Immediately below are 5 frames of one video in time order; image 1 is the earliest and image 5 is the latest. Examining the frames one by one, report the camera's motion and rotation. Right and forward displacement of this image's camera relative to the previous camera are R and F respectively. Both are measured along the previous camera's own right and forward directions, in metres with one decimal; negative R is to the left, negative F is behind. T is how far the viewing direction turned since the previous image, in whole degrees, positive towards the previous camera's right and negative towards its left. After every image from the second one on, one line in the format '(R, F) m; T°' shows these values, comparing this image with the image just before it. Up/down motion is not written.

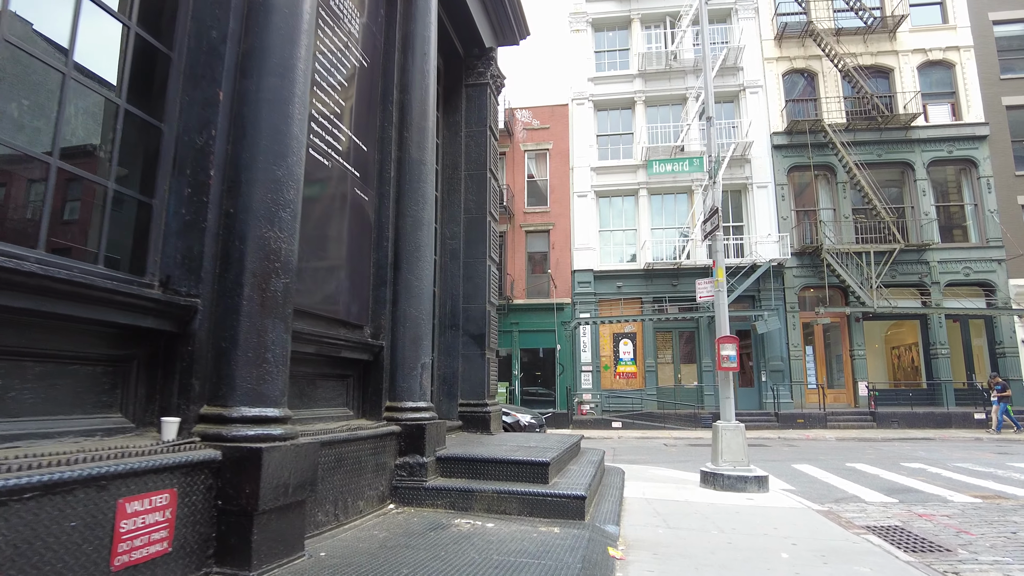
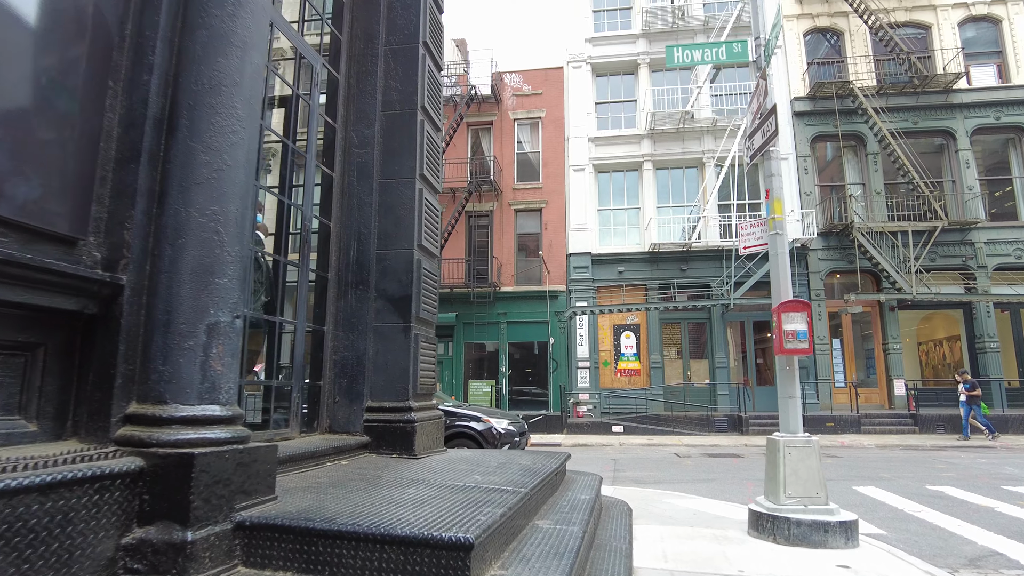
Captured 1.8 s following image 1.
(+0.4, +2.5) m; 0°
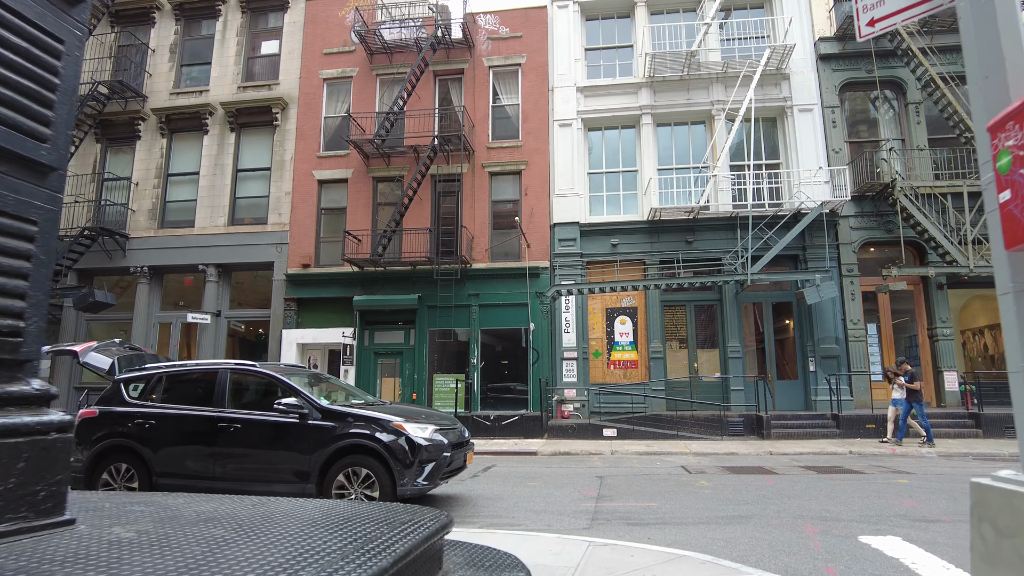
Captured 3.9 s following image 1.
(+0.6, +3.0) m; 0°
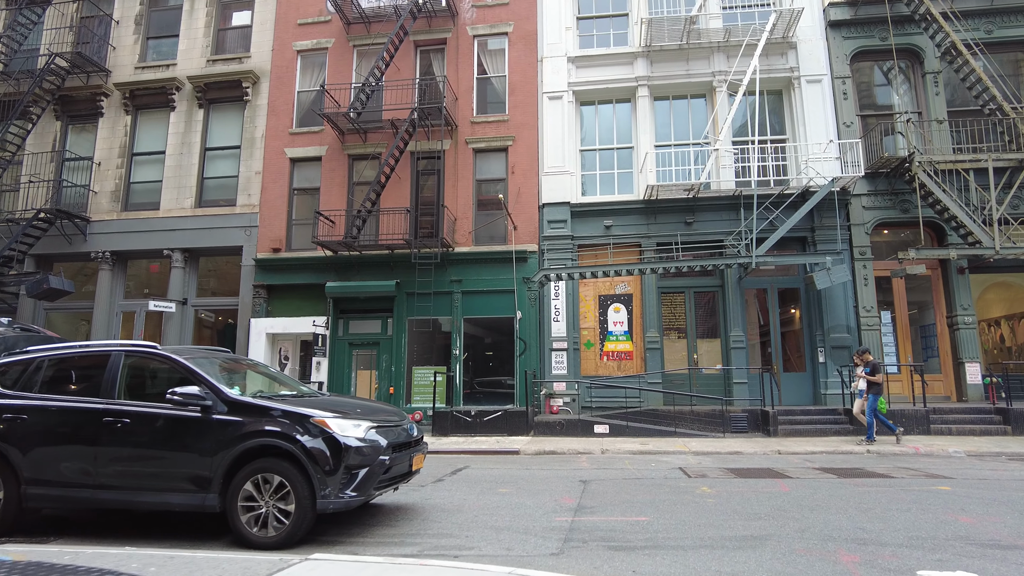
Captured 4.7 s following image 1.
(+0.3, +1.2) m; 0°
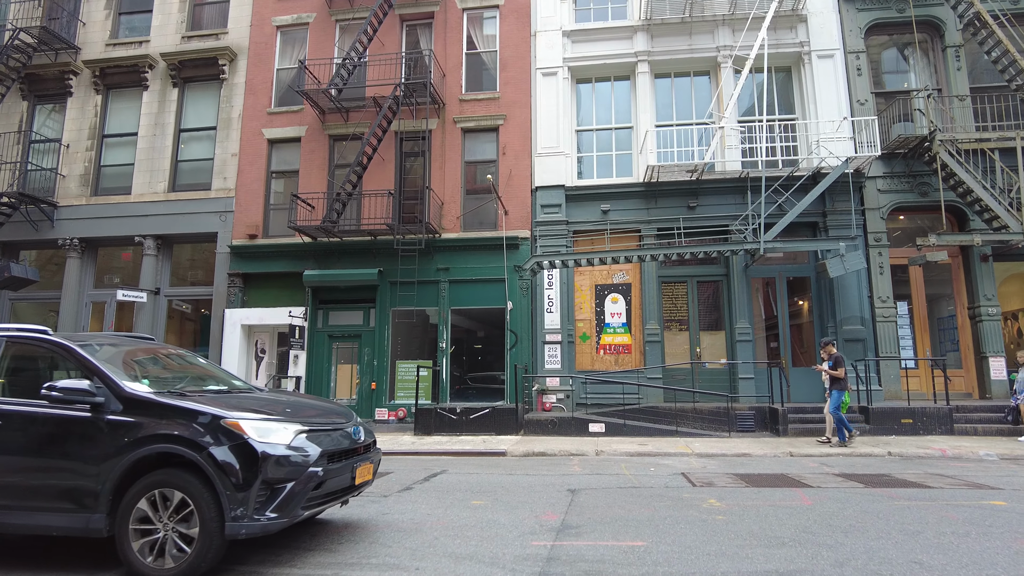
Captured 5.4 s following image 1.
(+0.2, +0.9) m; 0°
